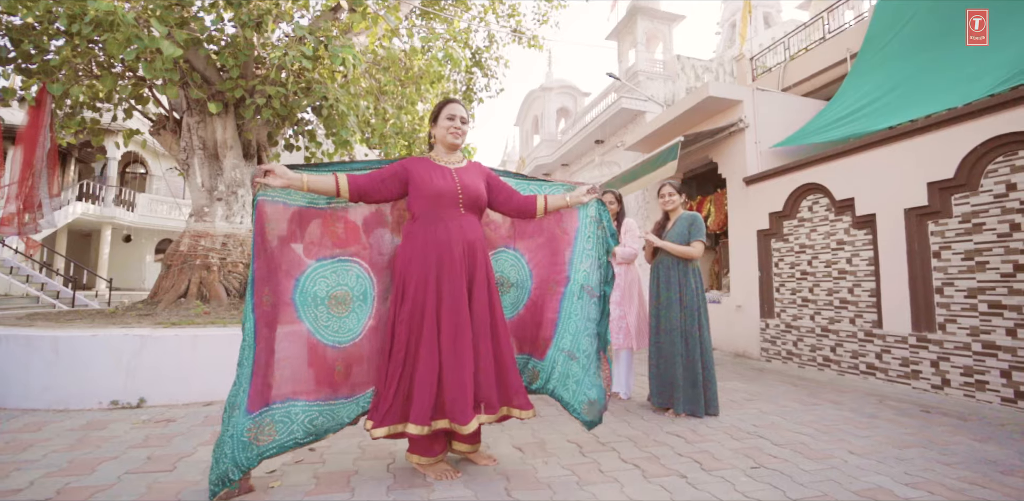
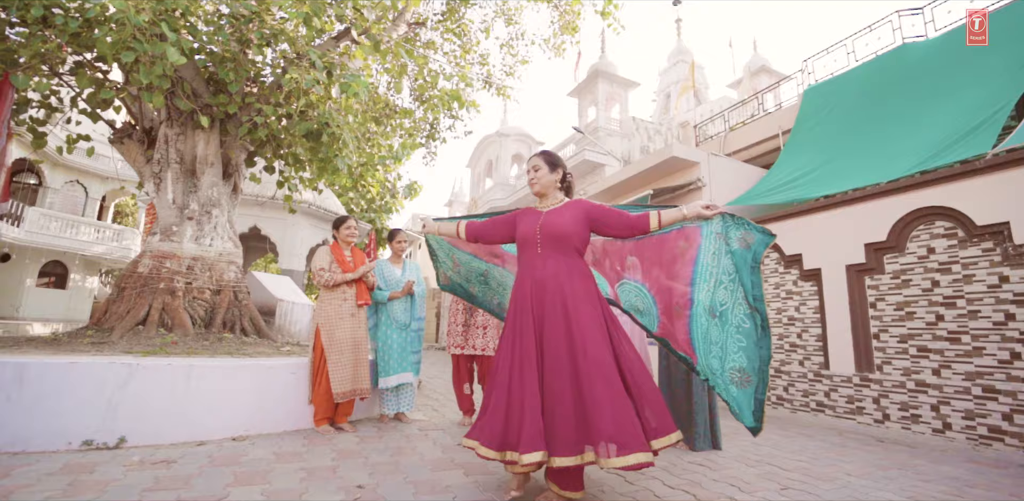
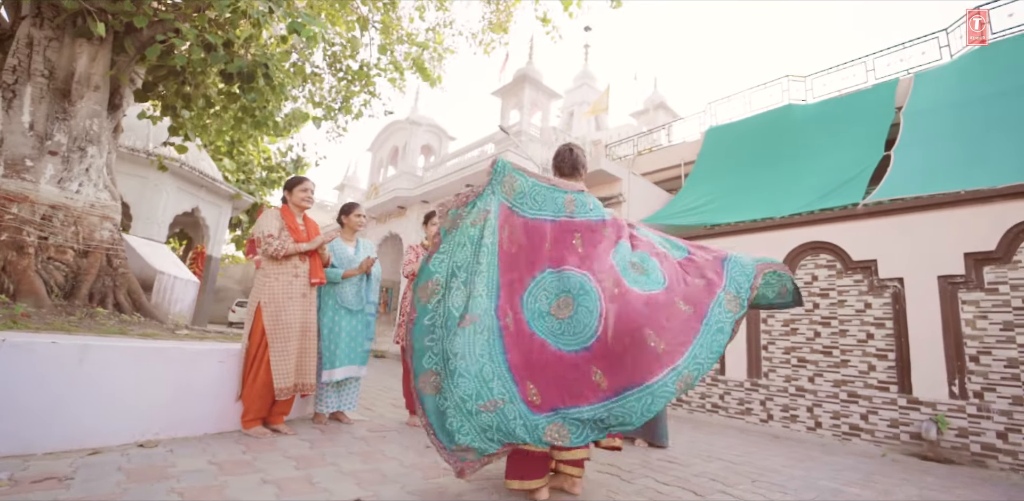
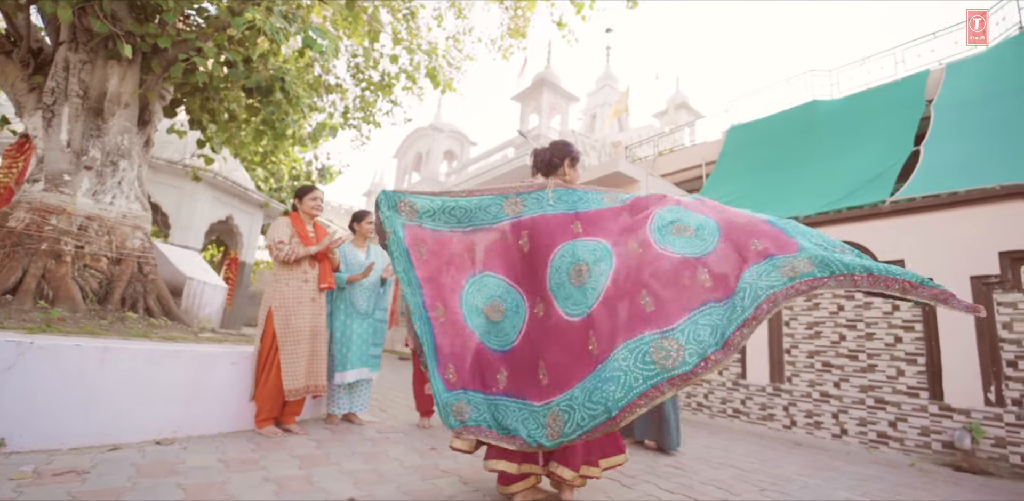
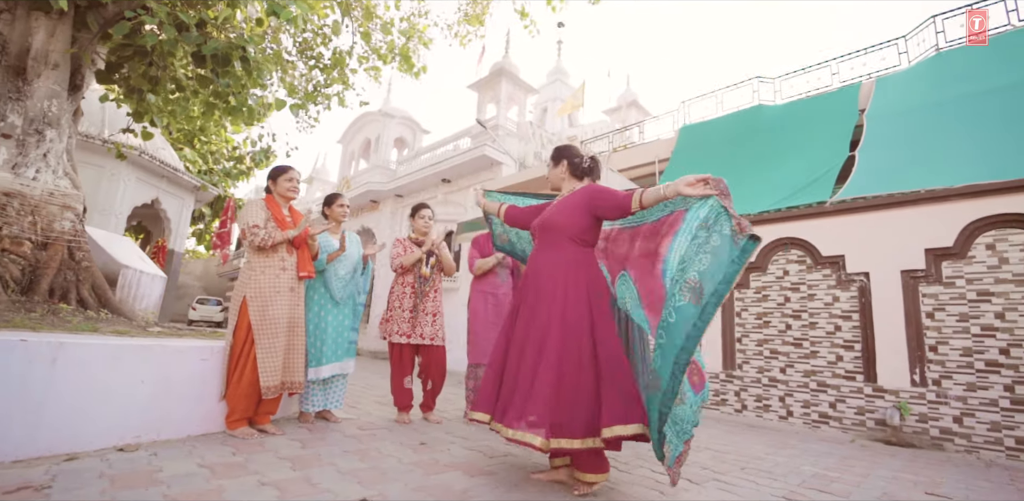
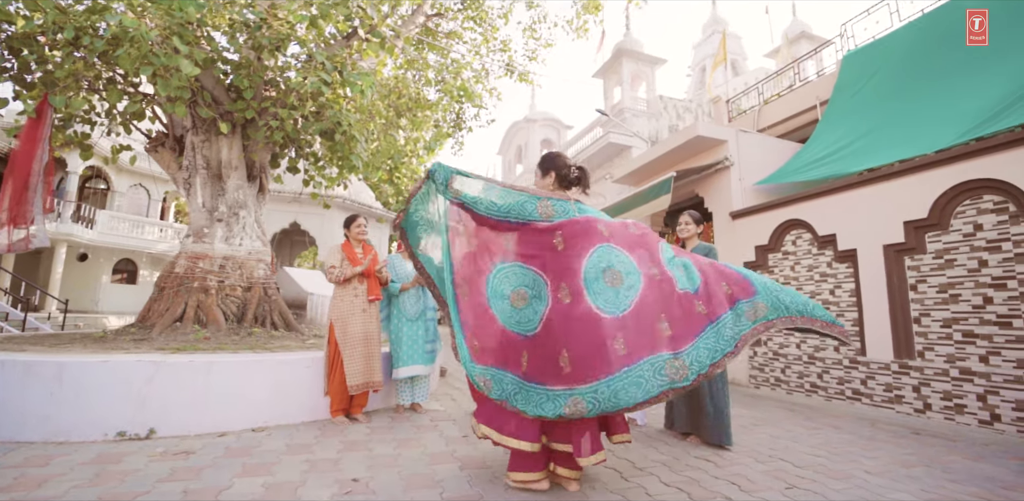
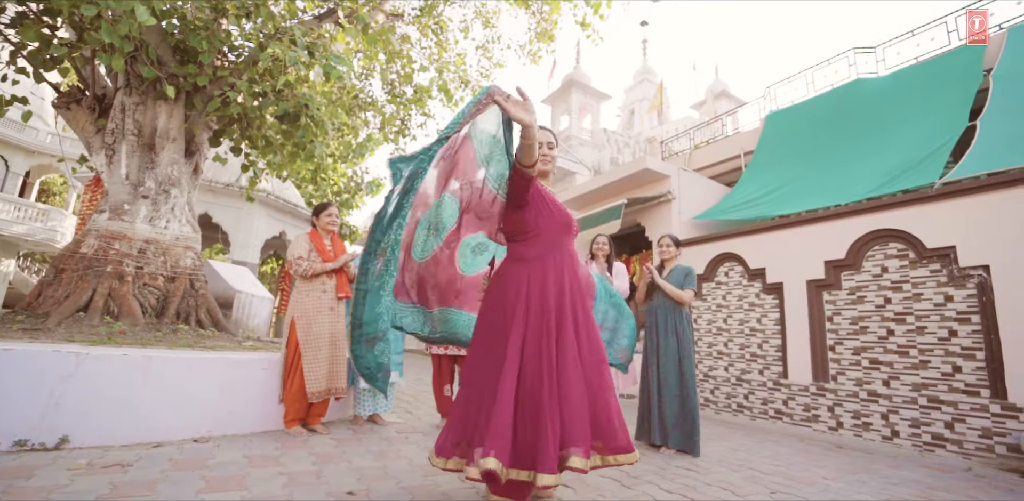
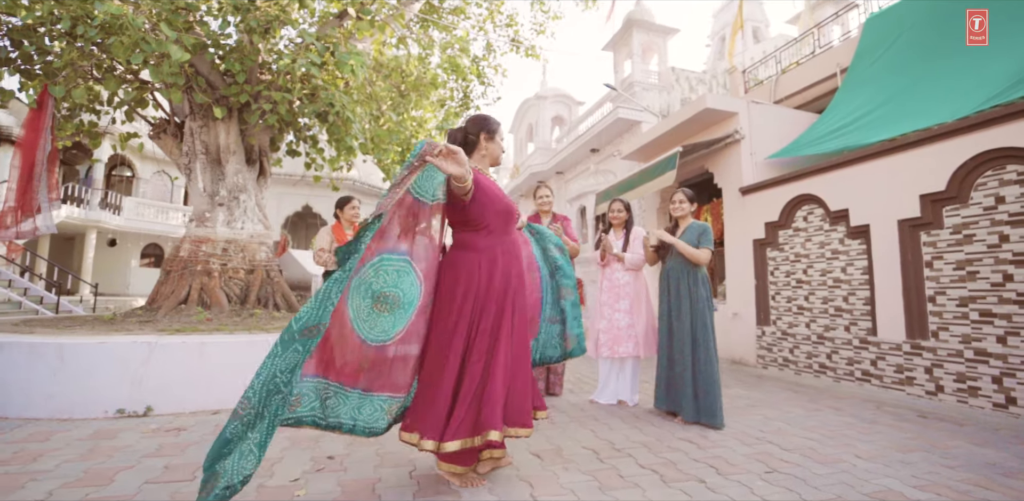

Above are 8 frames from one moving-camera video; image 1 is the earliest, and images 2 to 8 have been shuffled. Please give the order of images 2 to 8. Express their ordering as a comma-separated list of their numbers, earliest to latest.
8, 6, 2, 7, 4, 3, 5
